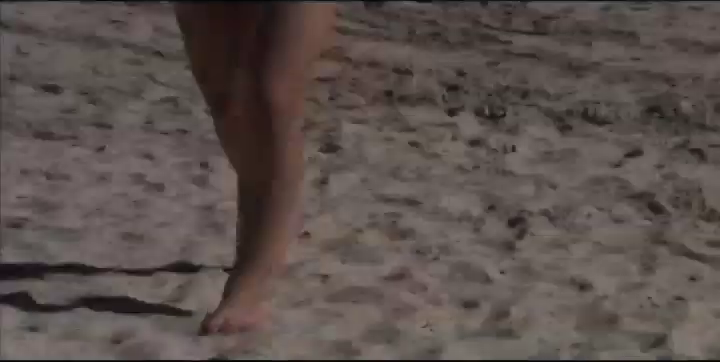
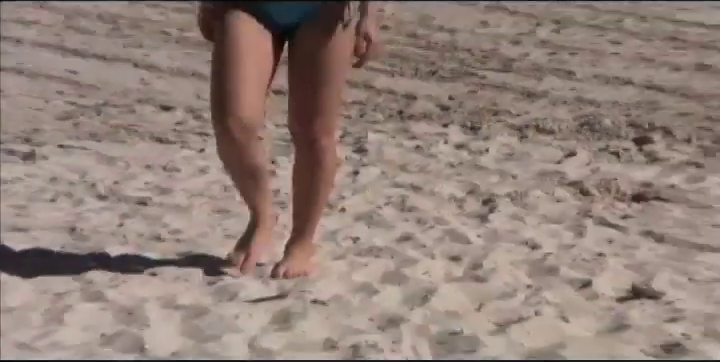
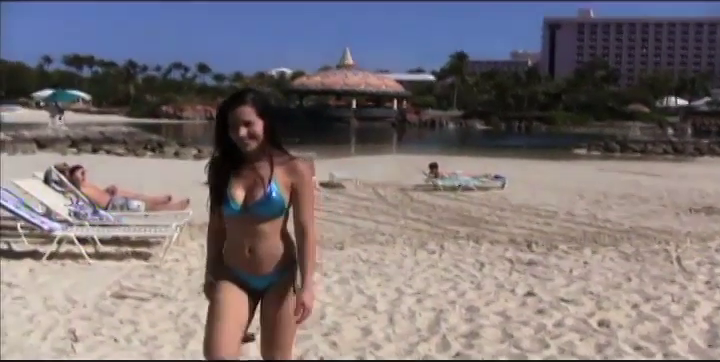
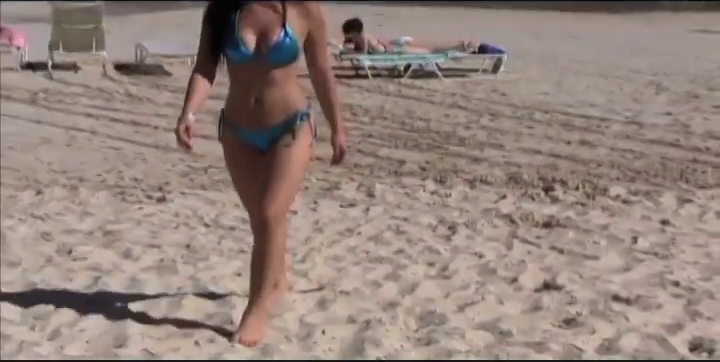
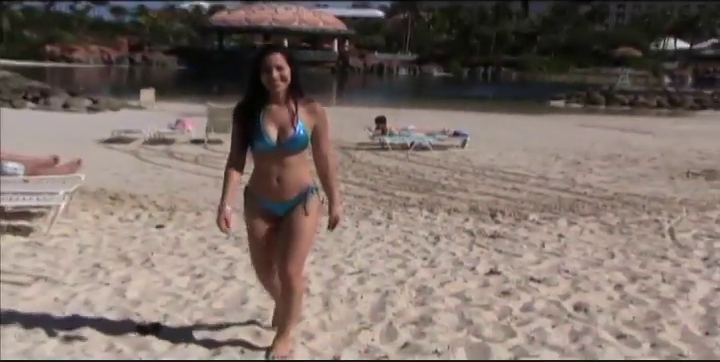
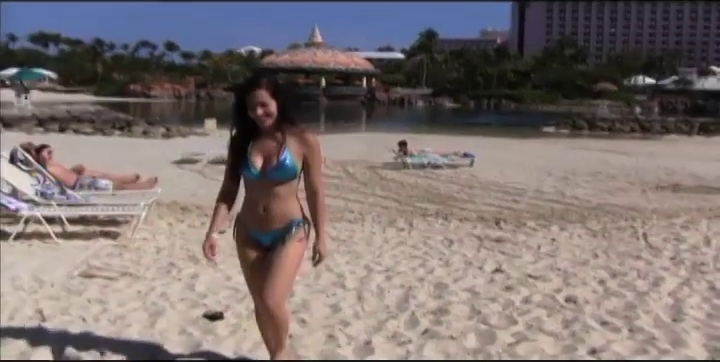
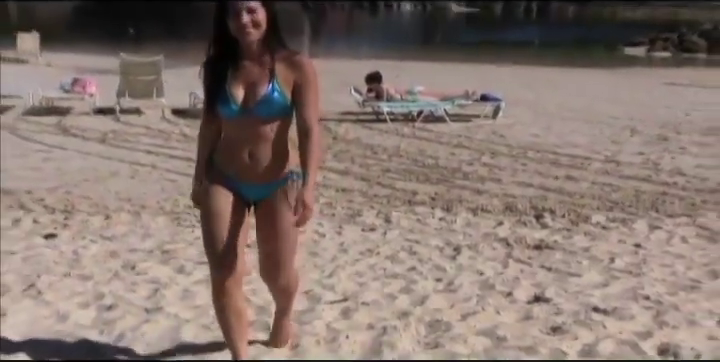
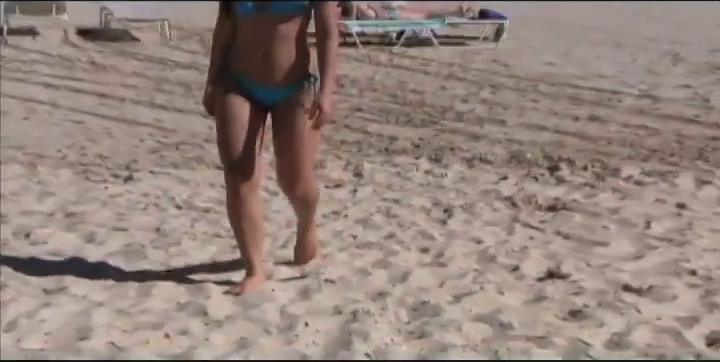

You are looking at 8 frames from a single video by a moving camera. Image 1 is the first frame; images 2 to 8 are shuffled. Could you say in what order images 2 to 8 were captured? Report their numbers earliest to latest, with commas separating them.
2, 8, 4, 7, 5, 6, 3
